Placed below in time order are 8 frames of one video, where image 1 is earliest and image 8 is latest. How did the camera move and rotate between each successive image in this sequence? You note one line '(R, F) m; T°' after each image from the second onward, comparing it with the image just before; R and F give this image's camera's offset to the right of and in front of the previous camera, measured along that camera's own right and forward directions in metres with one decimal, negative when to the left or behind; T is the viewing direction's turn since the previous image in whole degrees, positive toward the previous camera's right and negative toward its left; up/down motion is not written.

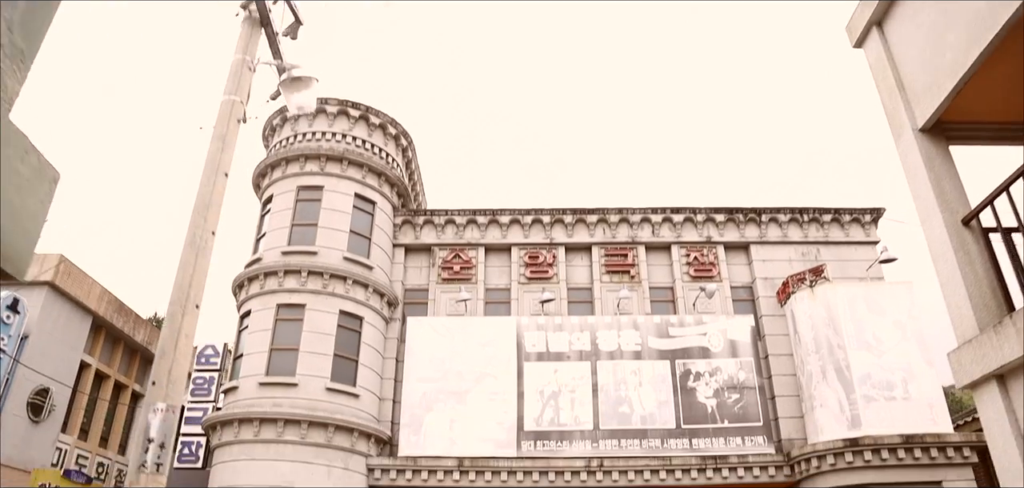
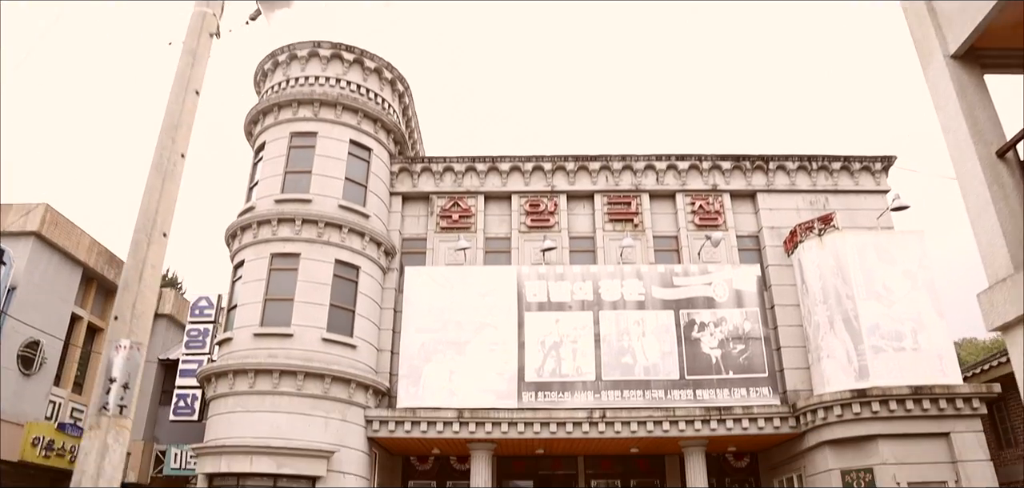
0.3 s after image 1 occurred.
(0.0, +0.4) m; 0°
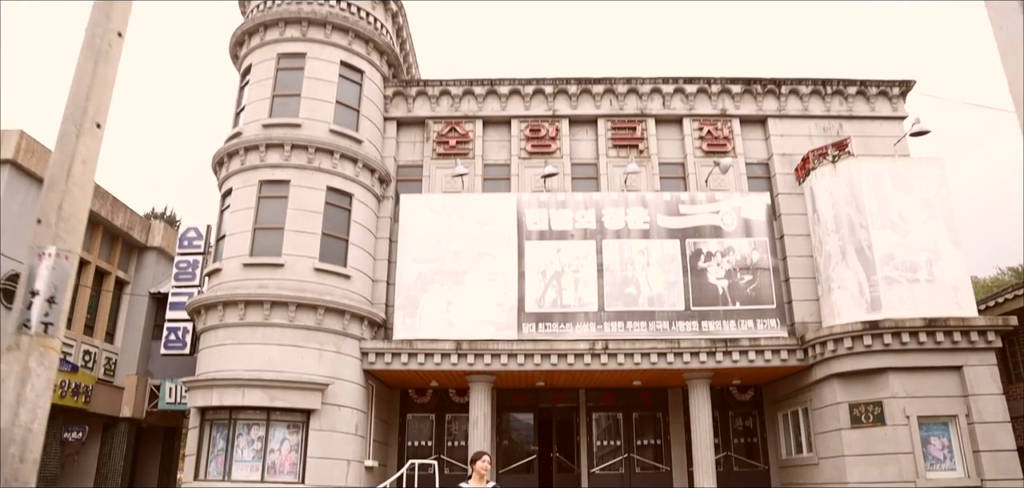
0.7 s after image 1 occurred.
(0.0, +0.6) m; 0°
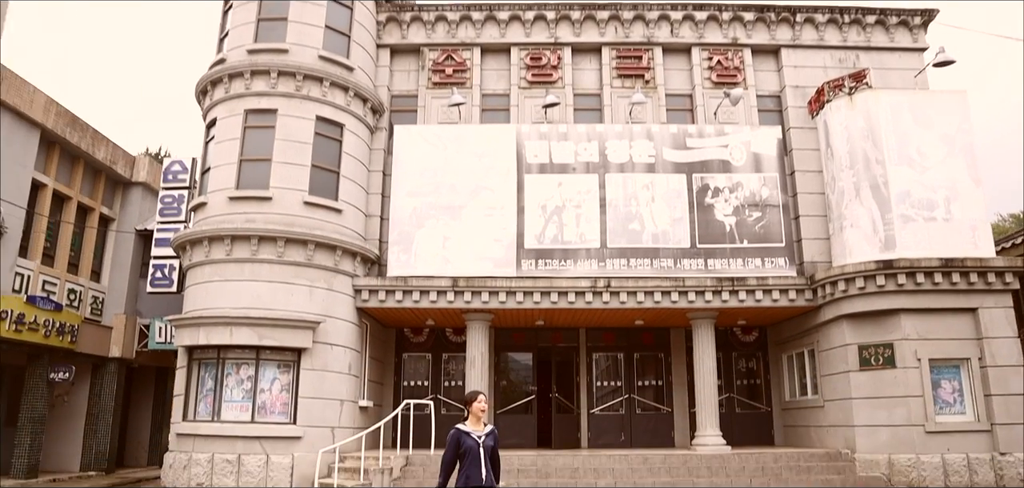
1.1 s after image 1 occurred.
(0.0, +0.6) m; 0°
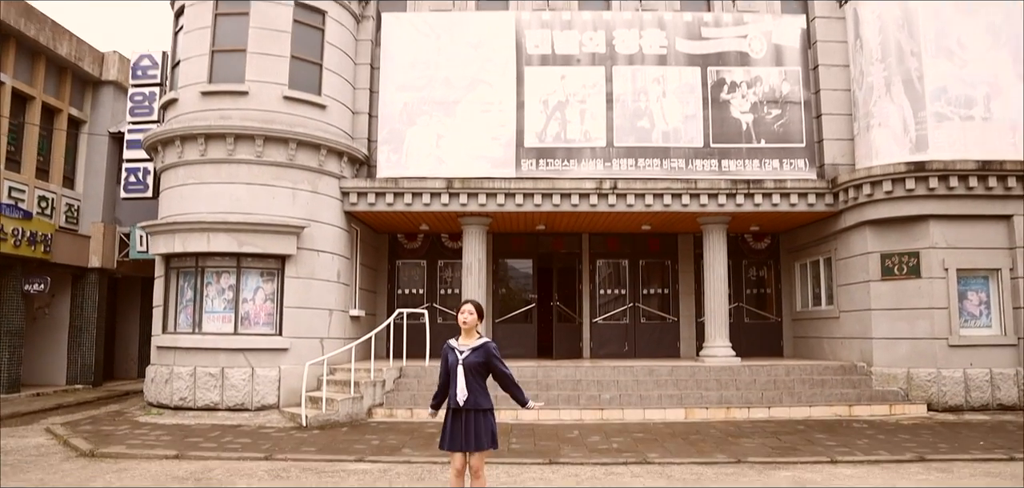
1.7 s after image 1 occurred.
(+0.1, +0.9) m; 0°
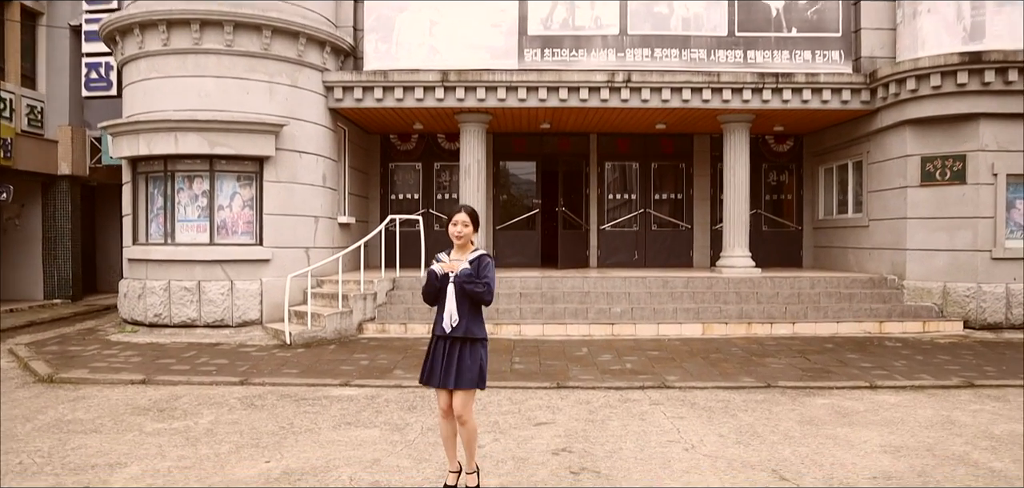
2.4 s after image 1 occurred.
(0.0, +1.1) m; 0°
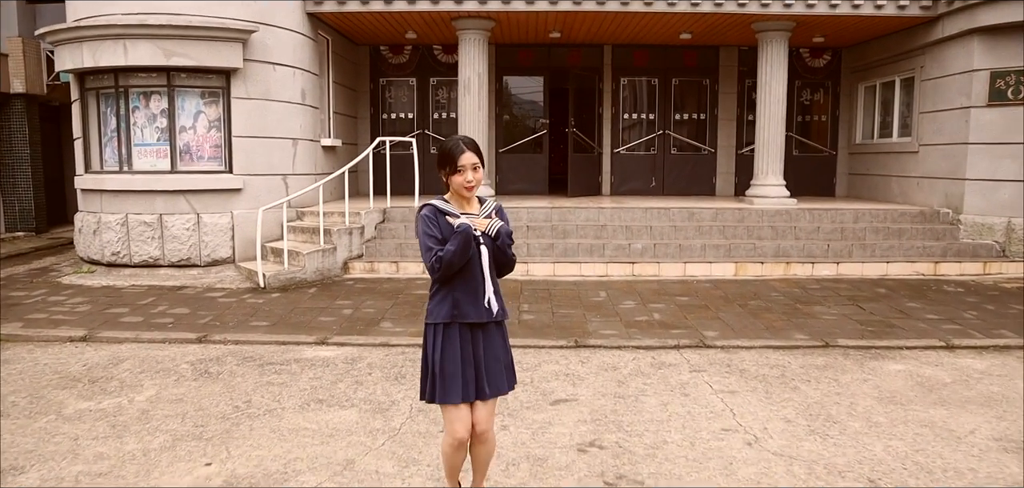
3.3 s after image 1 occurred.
(-0.1, +1.4) m; 0°
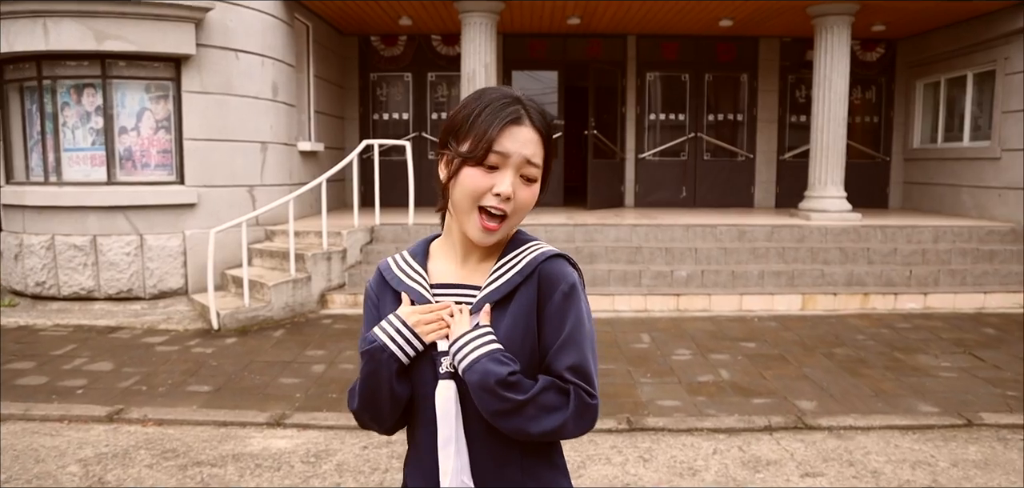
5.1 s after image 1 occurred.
(-0.2, +1.8) m; 0°
